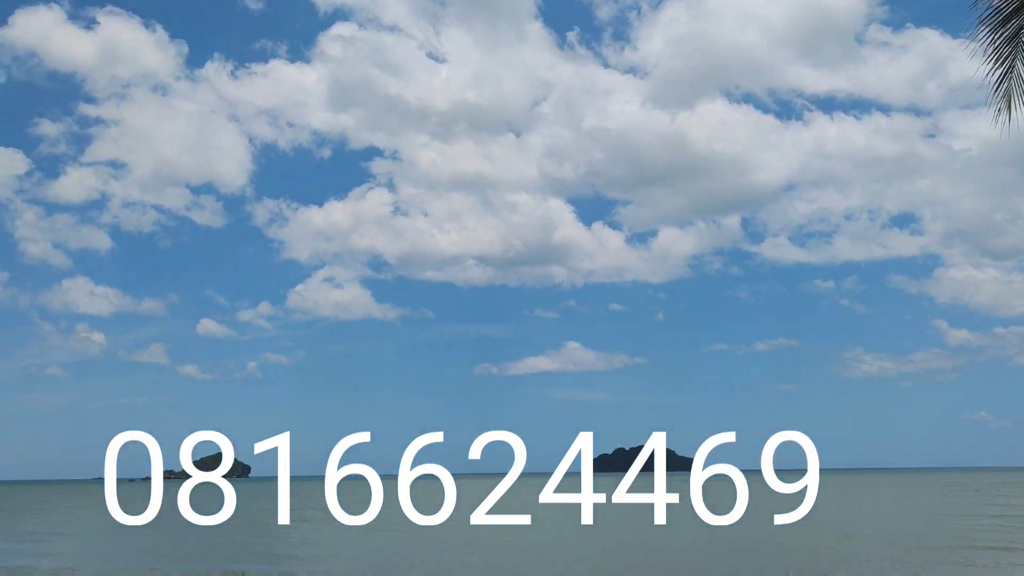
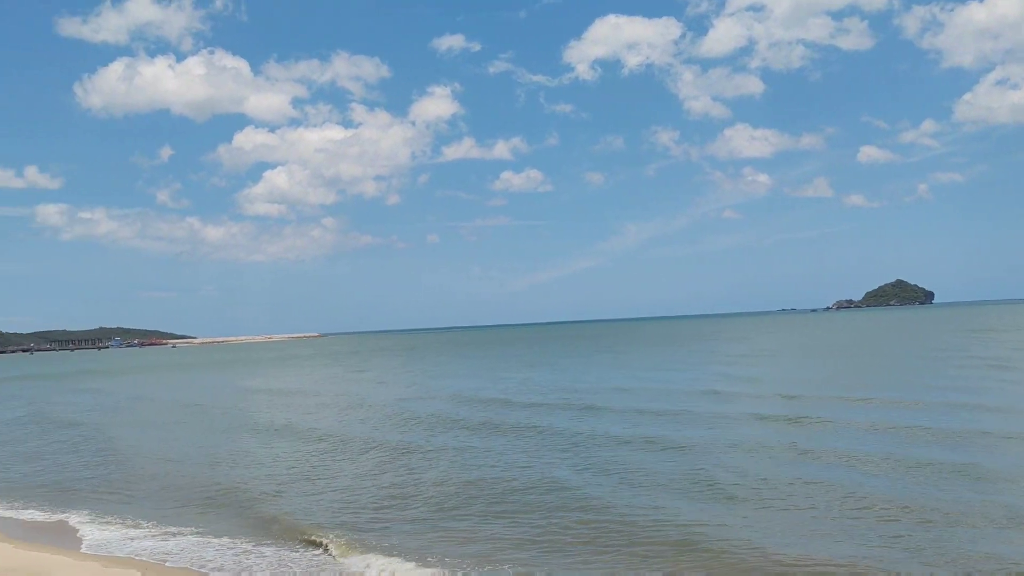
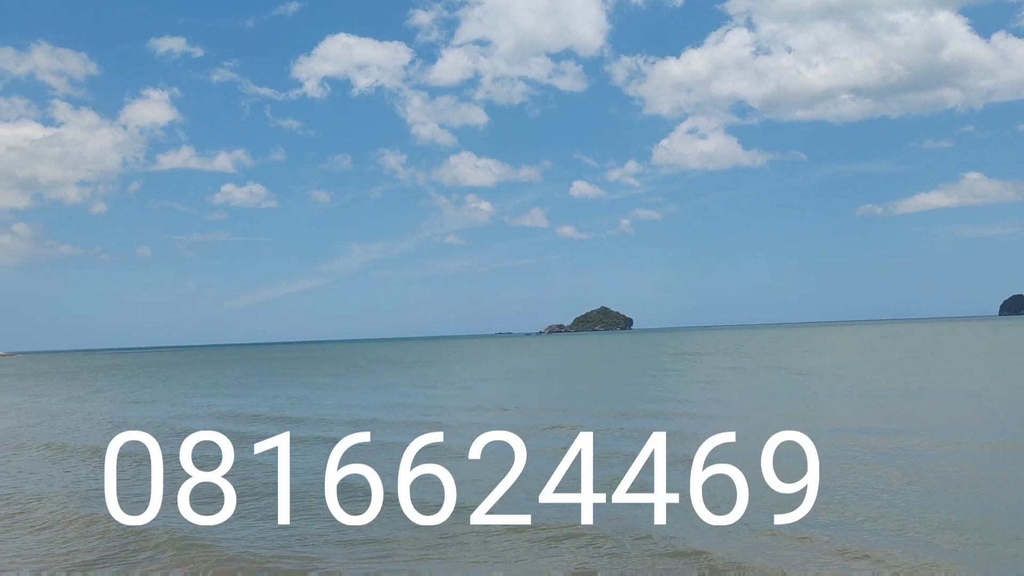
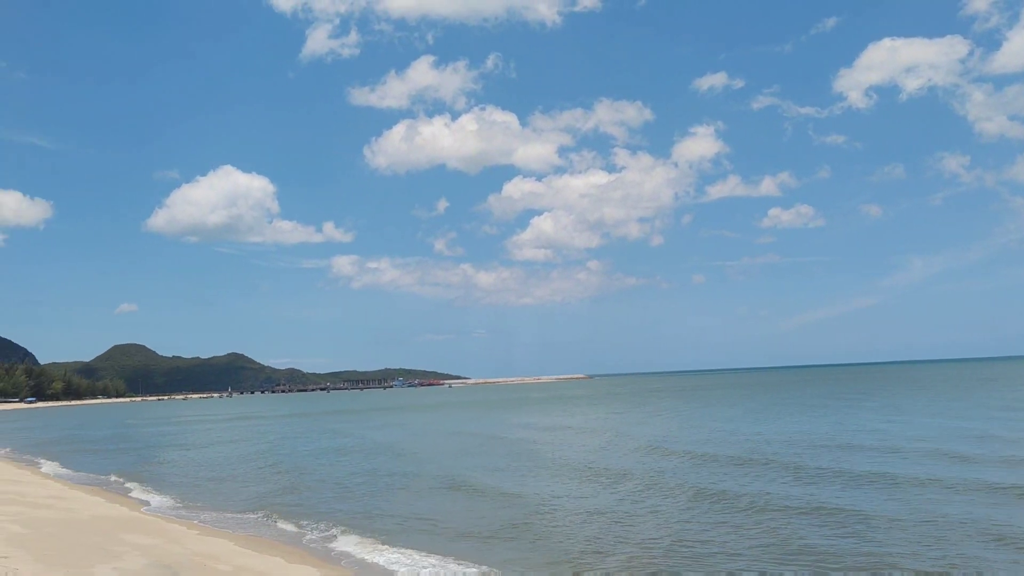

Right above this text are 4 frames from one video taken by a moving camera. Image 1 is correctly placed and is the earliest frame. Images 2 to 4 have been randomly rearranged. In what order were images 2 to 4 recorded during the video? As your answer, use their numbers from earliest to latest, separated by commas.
3, 2, 4
